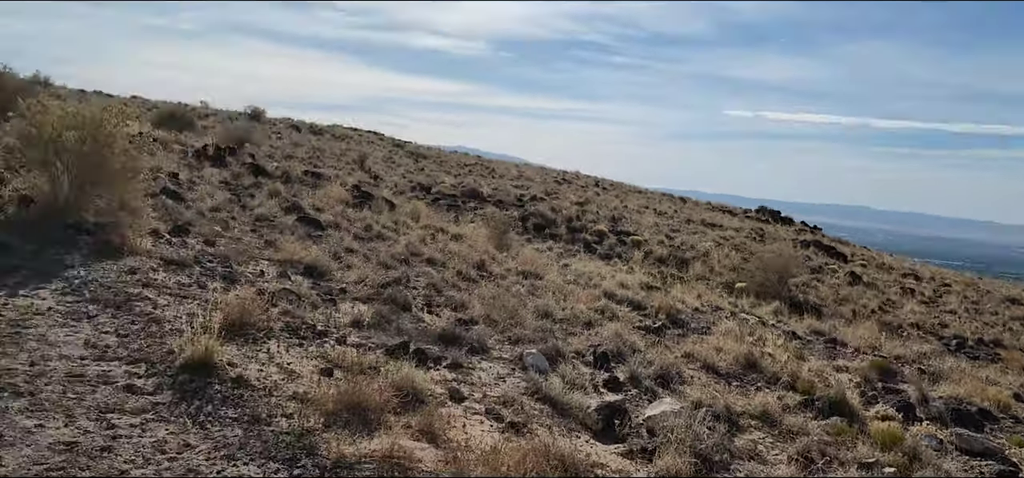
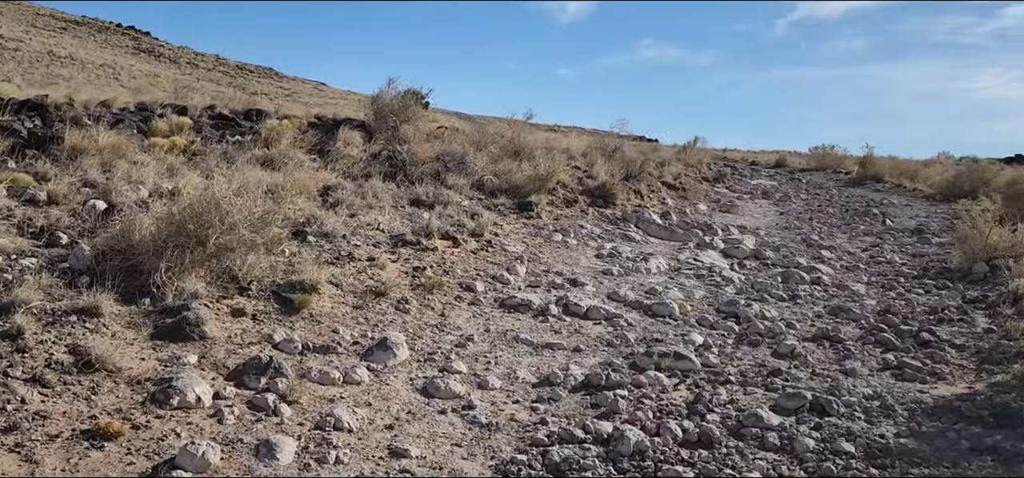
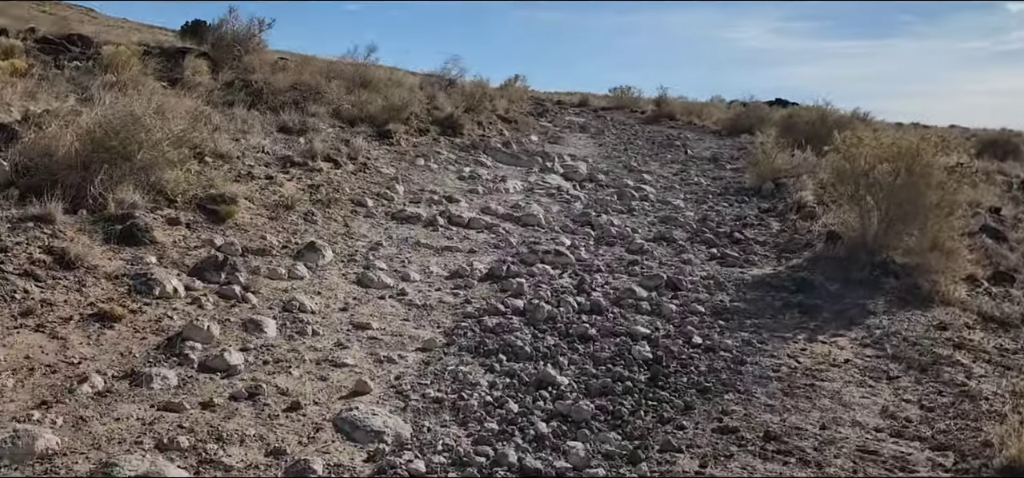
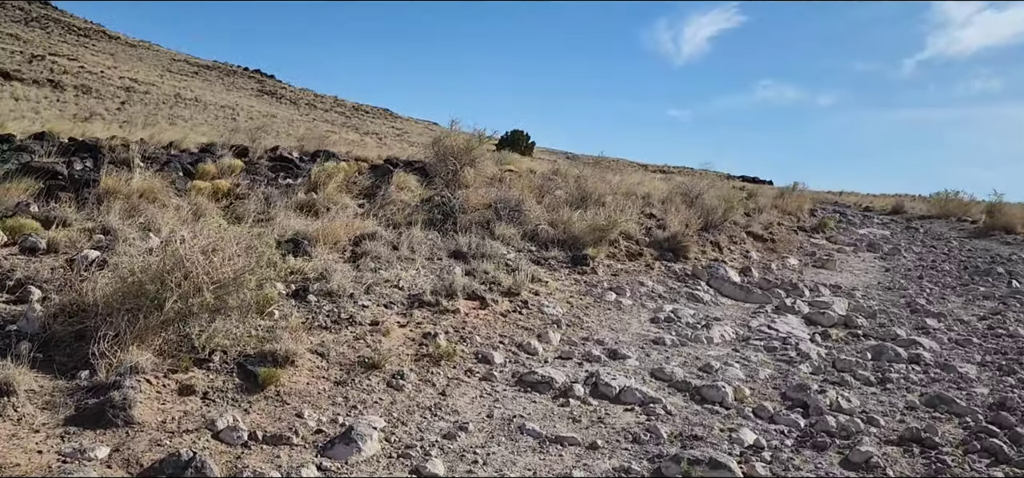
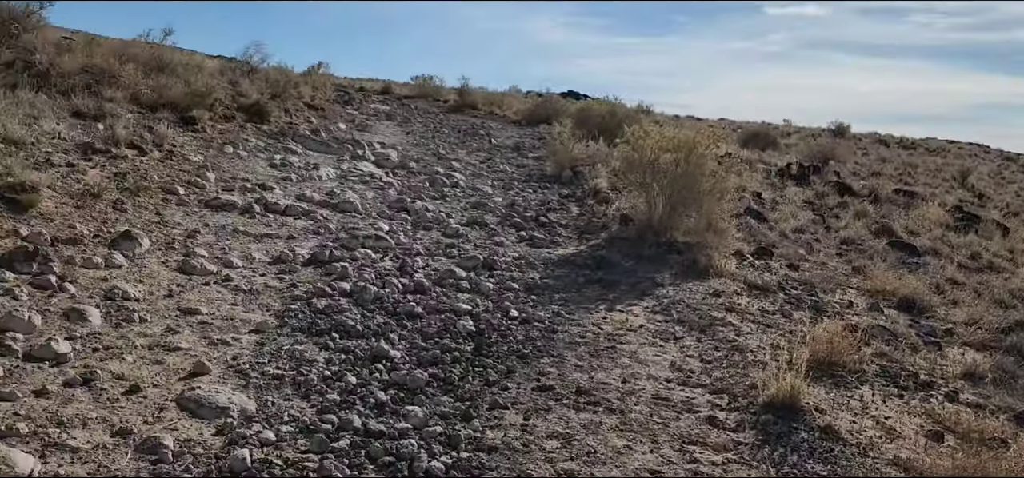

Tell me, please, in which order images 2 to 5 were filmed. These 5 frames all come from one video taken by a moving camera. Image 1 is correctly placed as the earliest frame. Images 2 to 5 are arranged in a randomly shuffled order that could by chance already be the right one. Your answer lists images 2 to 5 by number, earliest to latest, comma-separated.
5, 3, 2, 4
